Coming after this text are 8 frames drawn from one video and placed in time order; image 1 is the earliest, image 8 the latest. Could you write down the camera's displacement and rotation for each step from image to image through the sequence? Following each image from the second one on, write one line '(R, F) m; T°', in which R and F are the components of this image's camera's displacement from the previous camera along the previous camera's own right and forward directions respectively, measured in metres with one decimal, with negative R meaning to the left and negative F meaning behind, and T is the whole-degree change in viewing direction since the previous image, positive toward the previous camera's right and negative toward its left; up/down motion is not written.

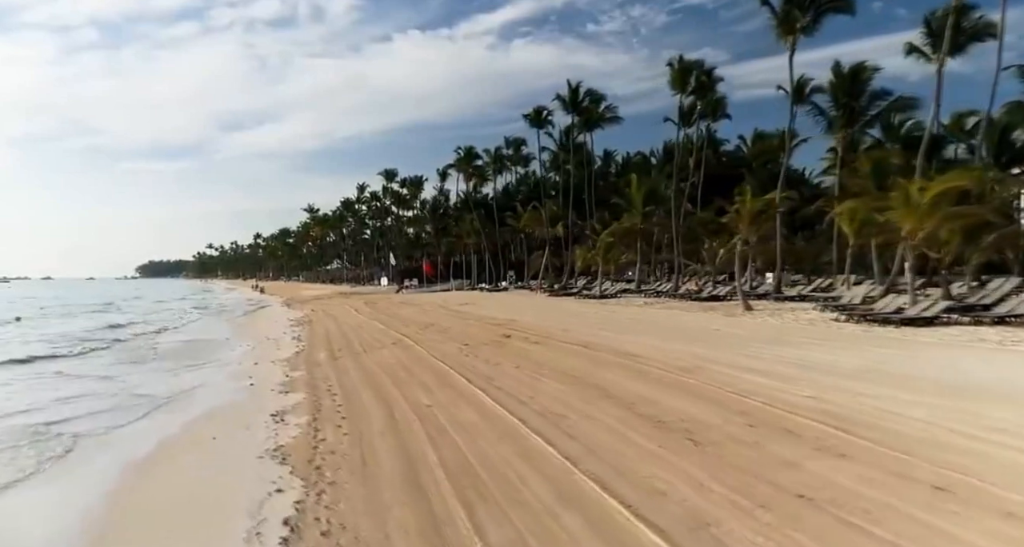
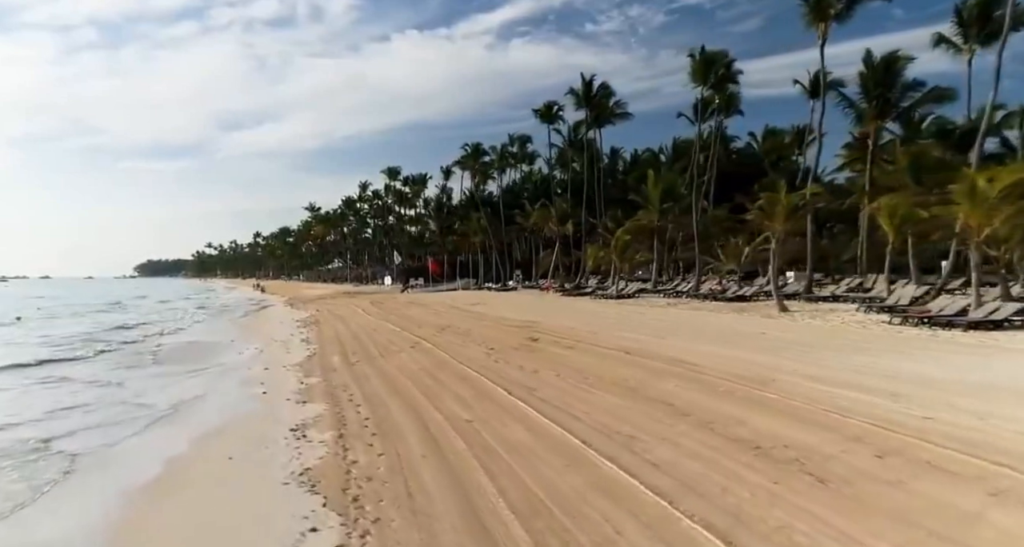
(-0.8, +1.0) m; 0°
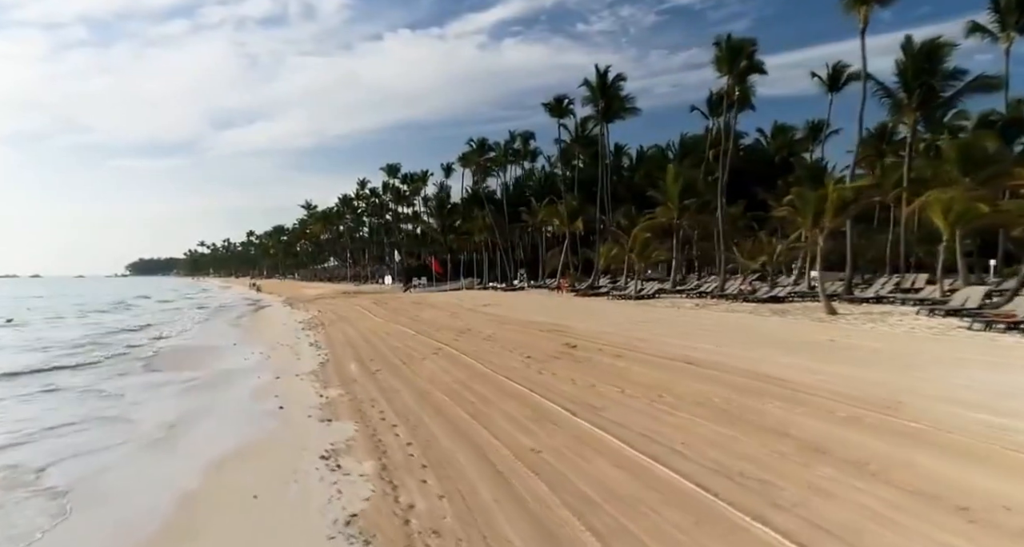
(-1.2, +1.3) m; +1°
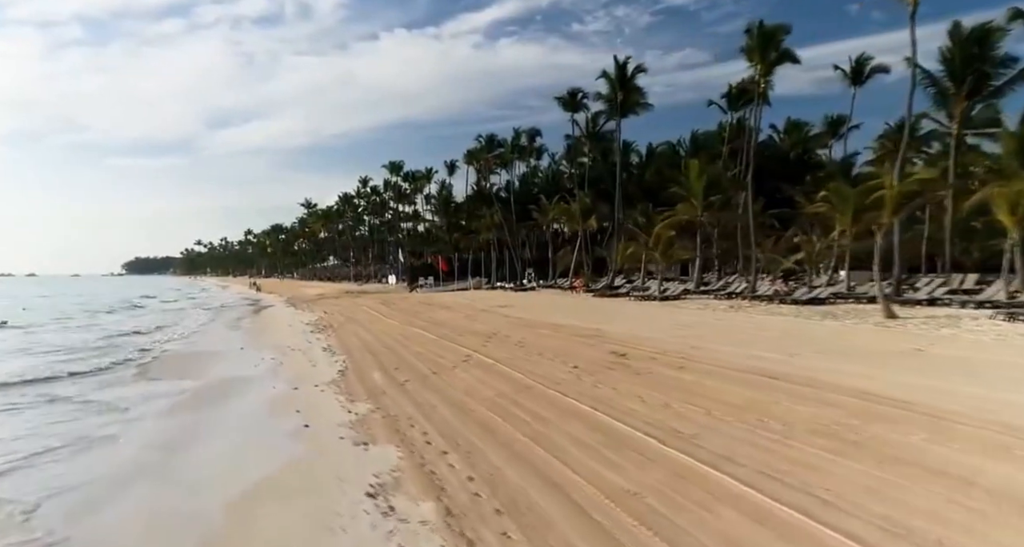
(-1.1, +1.3) m; 0°
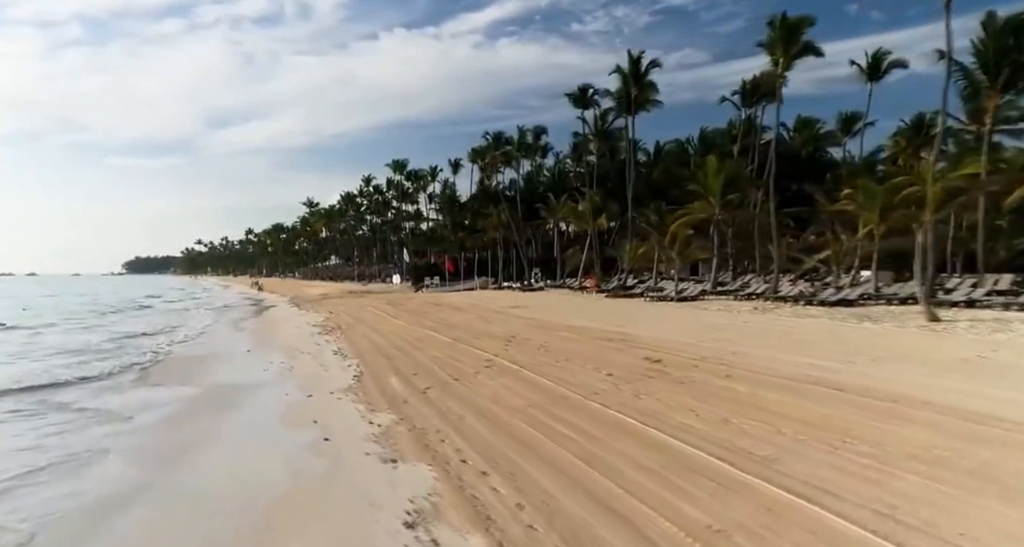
(-0.7, +0.8) m; 0°
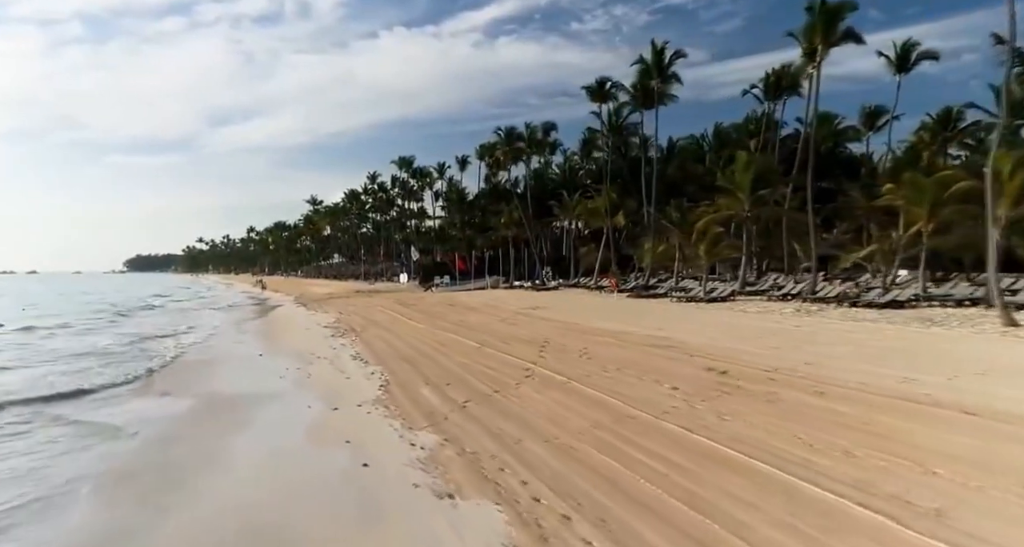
(-1.0, +1.2) m; 0°
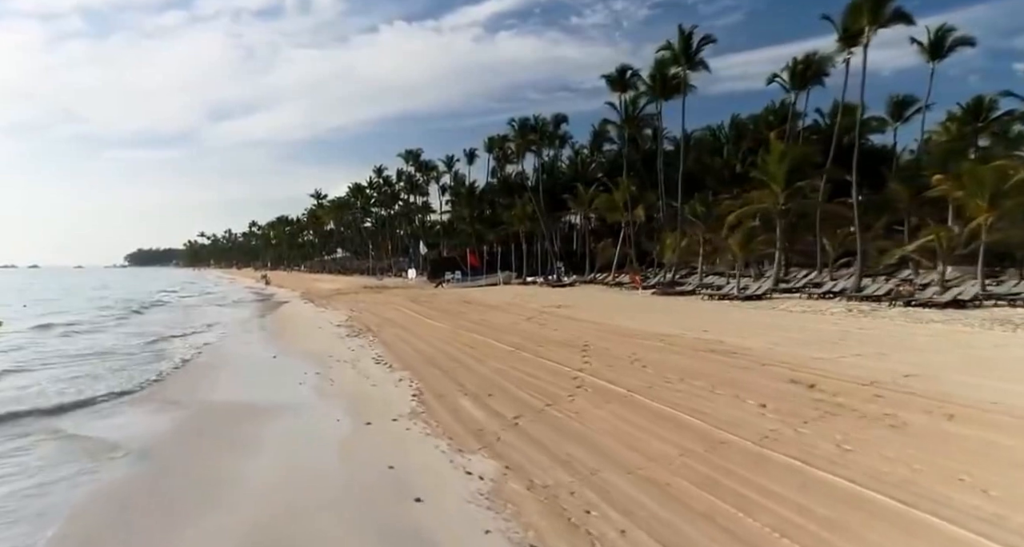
(-1.1, +1.3) m; 0°
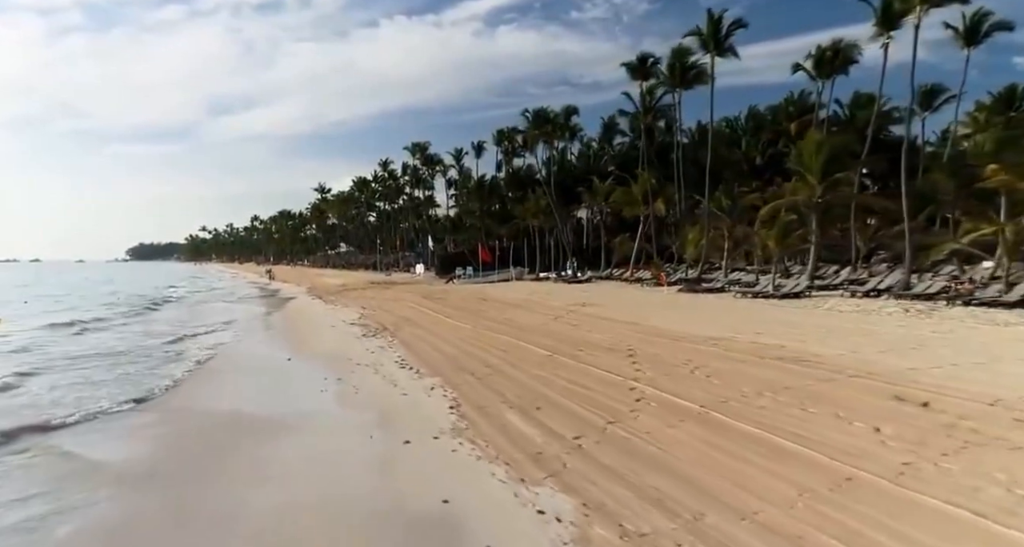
(-1.0, +1.3) m; 0°
